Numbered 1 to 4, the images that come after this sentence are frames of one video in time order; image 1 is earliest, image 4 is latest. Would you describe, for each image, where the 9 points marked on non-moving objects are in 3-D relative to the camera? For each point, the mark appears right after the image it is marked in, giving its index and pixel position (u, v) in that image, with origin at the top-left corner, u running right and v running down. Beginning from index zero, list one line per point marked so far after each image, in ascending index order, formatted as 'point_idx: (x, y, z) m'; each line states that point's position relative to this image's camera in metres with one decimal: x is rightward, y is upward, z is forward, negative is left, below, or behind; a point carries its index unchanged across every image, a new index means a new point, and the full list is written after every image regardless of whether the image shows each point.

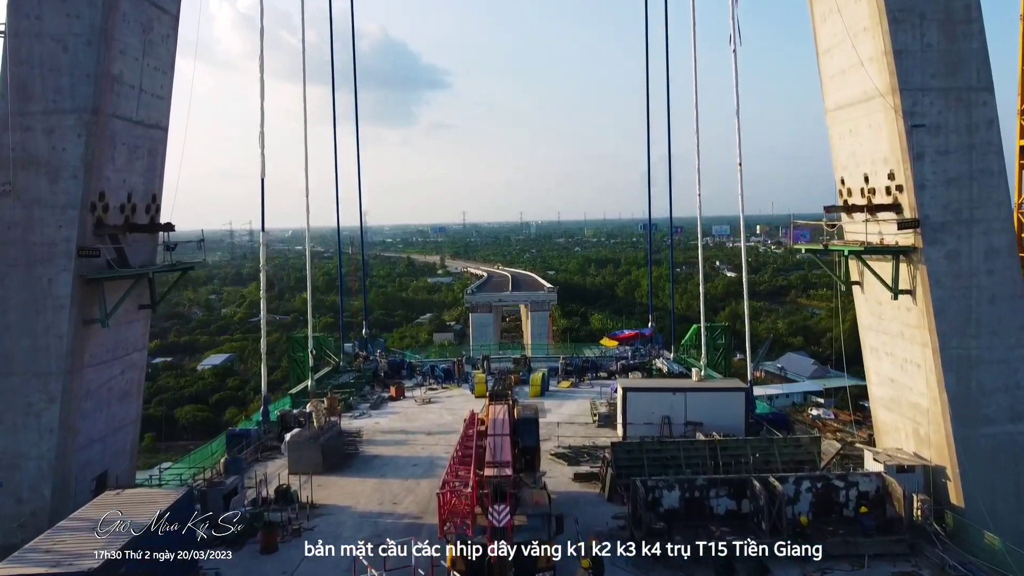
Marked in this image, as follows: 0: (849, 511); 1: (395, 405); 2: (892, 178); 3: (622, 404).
0: (+4.1, -2.7, +8.7) m
1: (-2.9, -3.0, +17.8) m
2: (+4.9, +1.4, +9.1) m
3: (+2.1, -2.2, +13.4) m
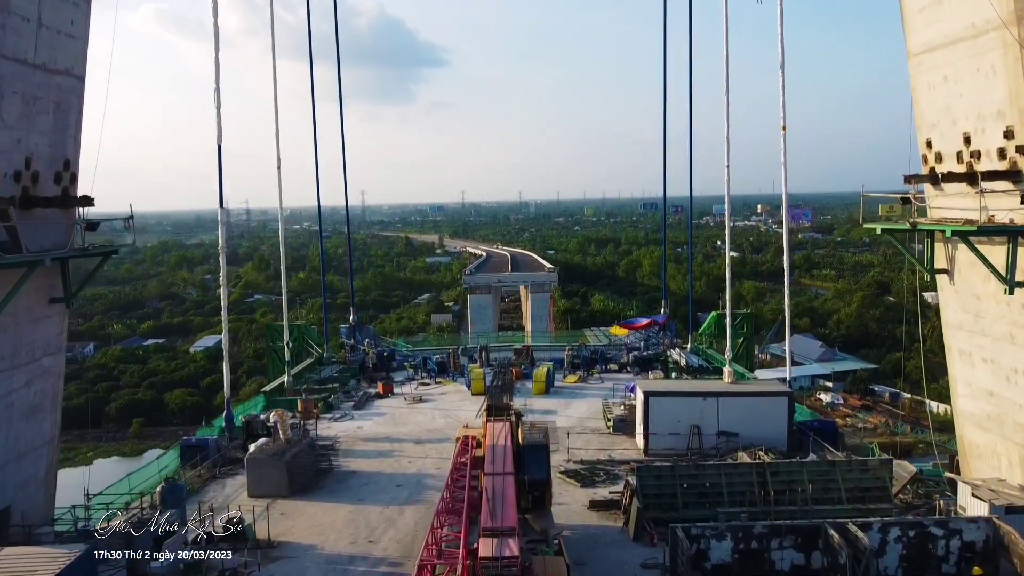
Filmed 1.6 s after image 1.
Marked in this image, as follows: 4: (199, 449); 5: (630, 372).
0: (+4.2, -2.7, +6.8) m
1: (-2.9, -2.6, +15.9) m
2: (+4.9, +1.5, +7.1) m
3: (+2.1, -2.0, +11.5) m
4: (-5.1, -2.6, +11.7) m
5: (+3.1, -2.2, +18.9) m
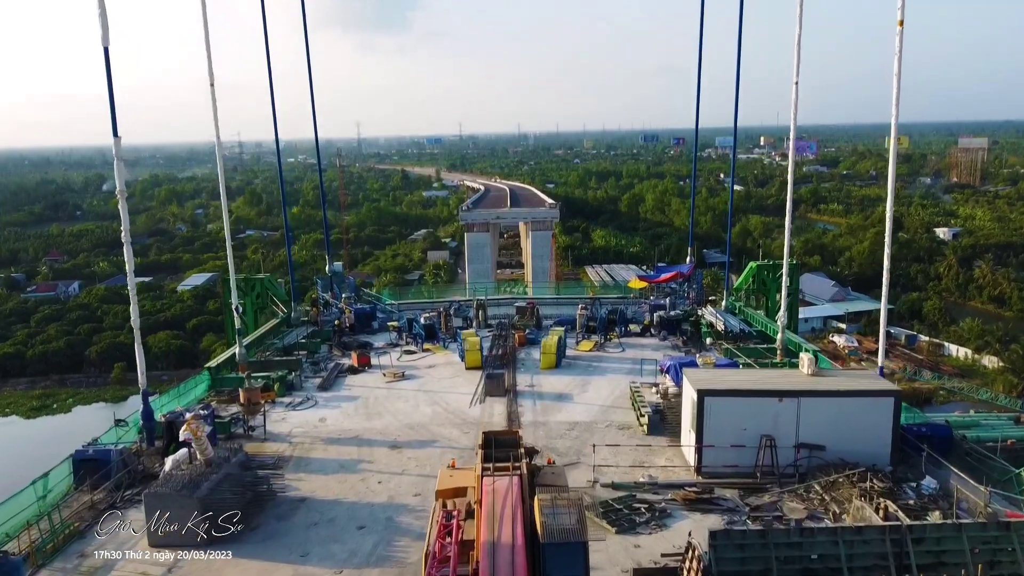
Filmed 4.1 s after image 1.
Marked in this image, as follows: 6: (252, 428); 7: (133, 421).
0: (+4.3, -2.6, +3.8) m
1: (-2.8, -1.7, +12.9) m
2: (+5.0, +1.5, +3.7) m
3: (+2.2, -1.5, +8.5) m
4: (-5.1, -2.2, +8.7) m
5: (+3.2, -1.1, +15.9) m
6: (-3.8, -2.1, +10.5) m
7: (-5.4, -1.9, +10.1) m
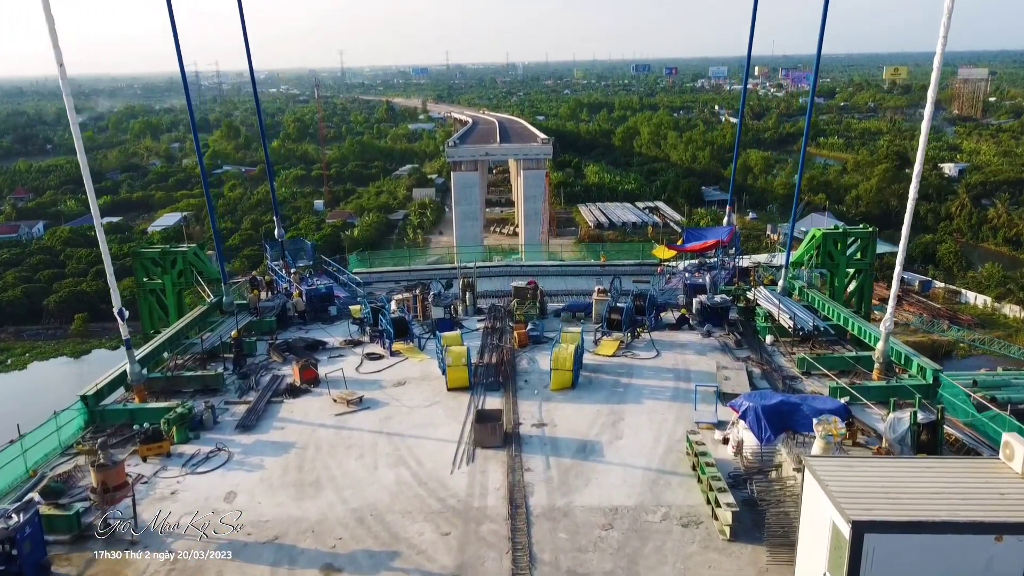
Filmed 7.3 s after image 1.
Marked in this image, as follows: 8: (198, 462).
0: (+4.4, -3.4, +0.4) m
1: (-2.8, -1.7, +9.2) m
2: (+5.1, +0.8, -0.1) m
3: (+2.2, -1.8, +4.8) m
4: (-5.0, -2.5, +5.0) m
5: (+3.1, -0.7, +12.2) m
6: (-3.8, -2.2, +6.8) m
7: (-5.3, -2.1, +6.4) m
8: (-3.5, -2.0, +8.0) m
